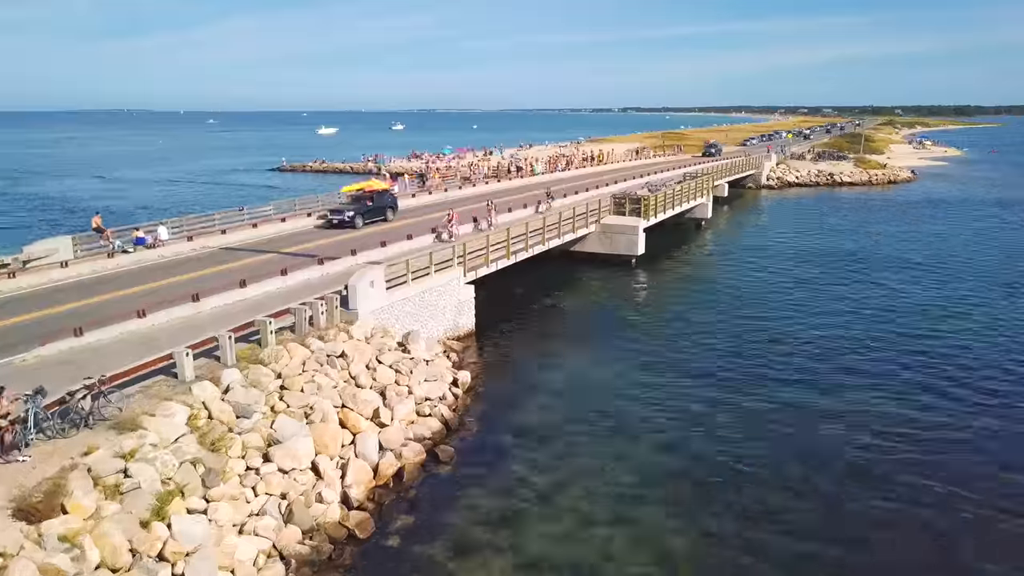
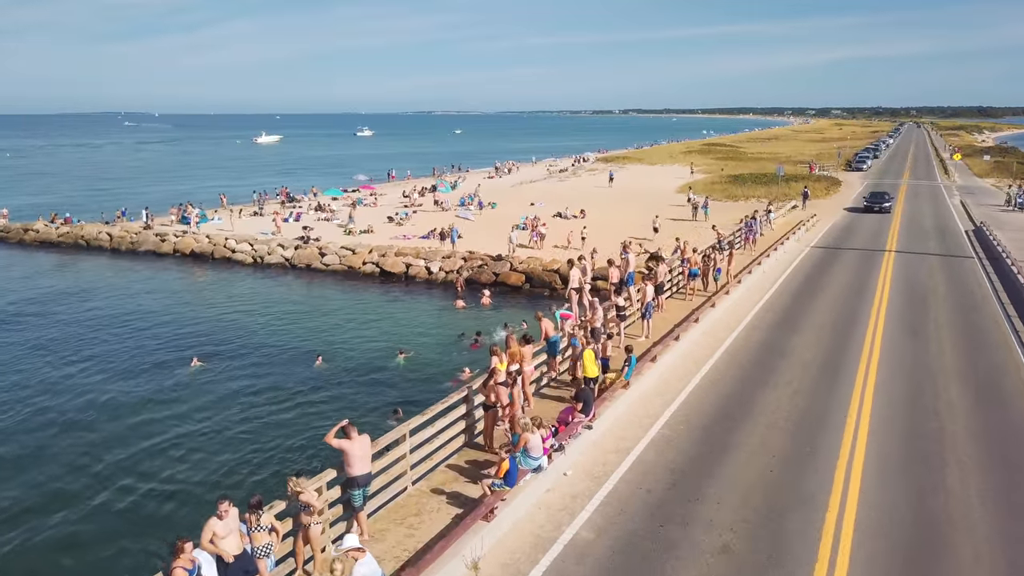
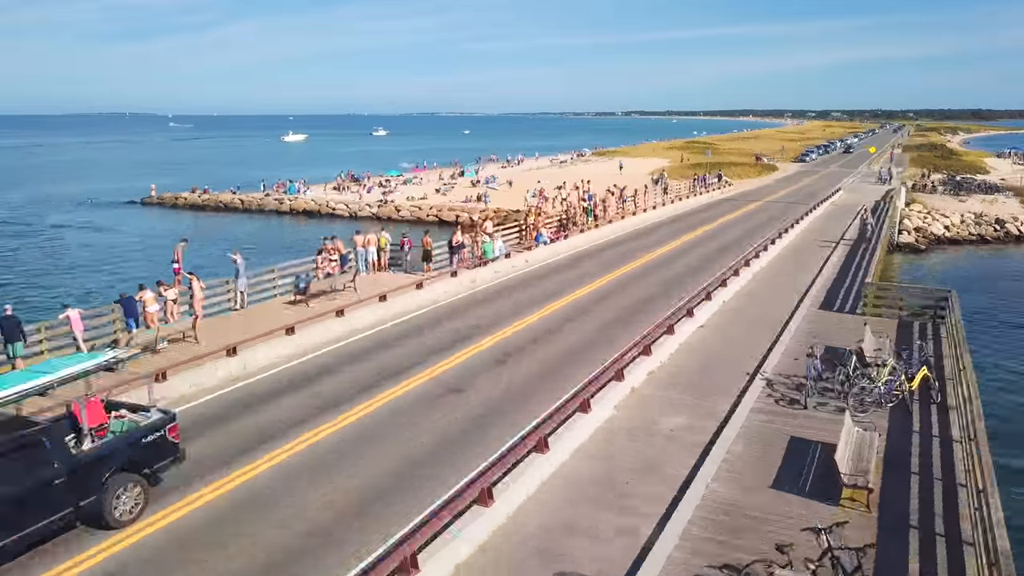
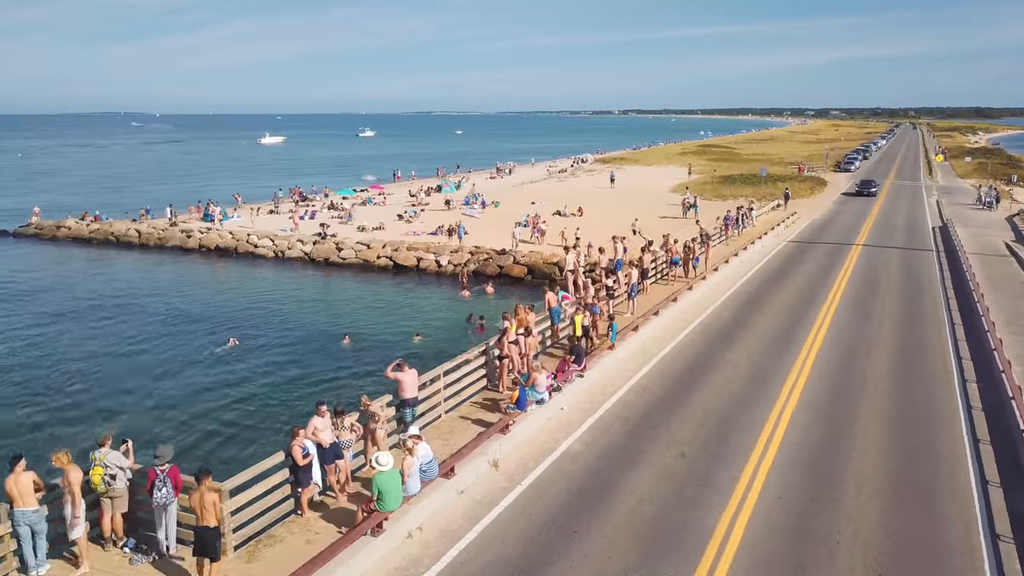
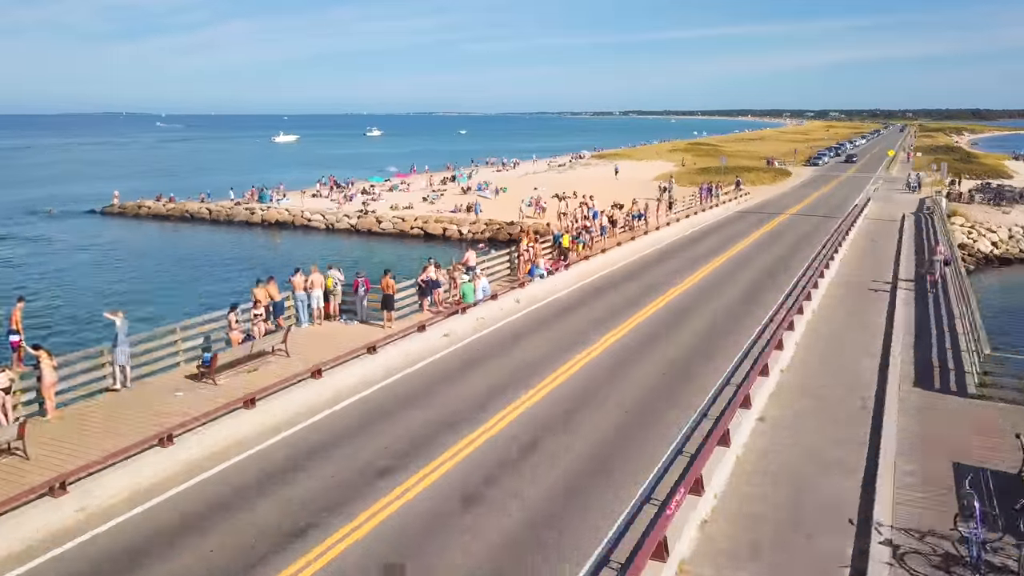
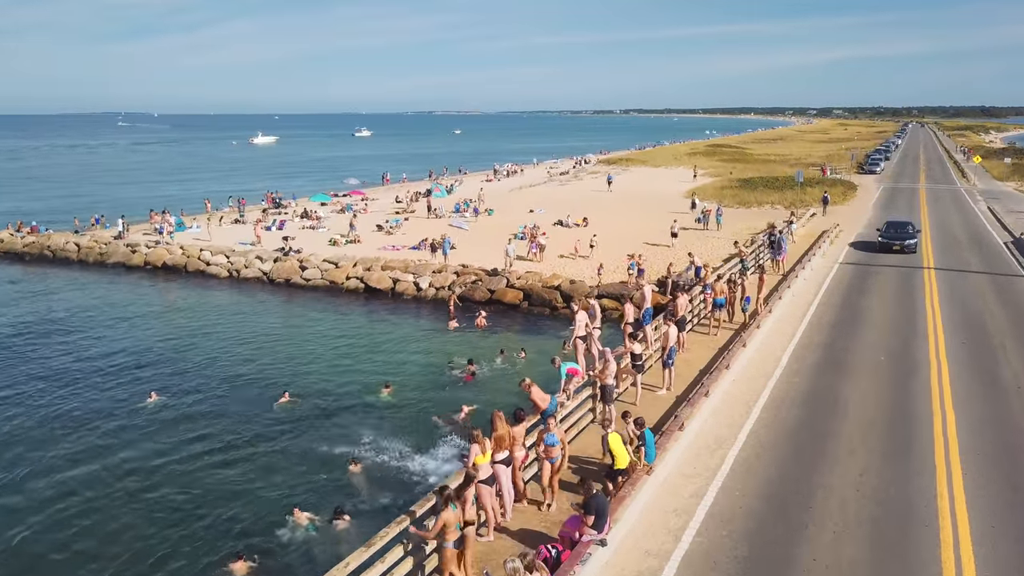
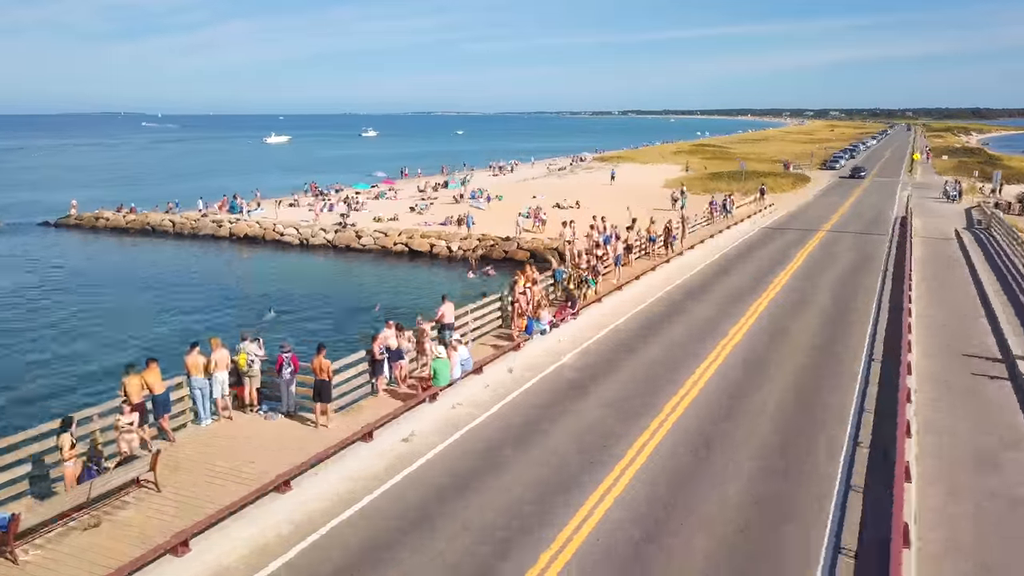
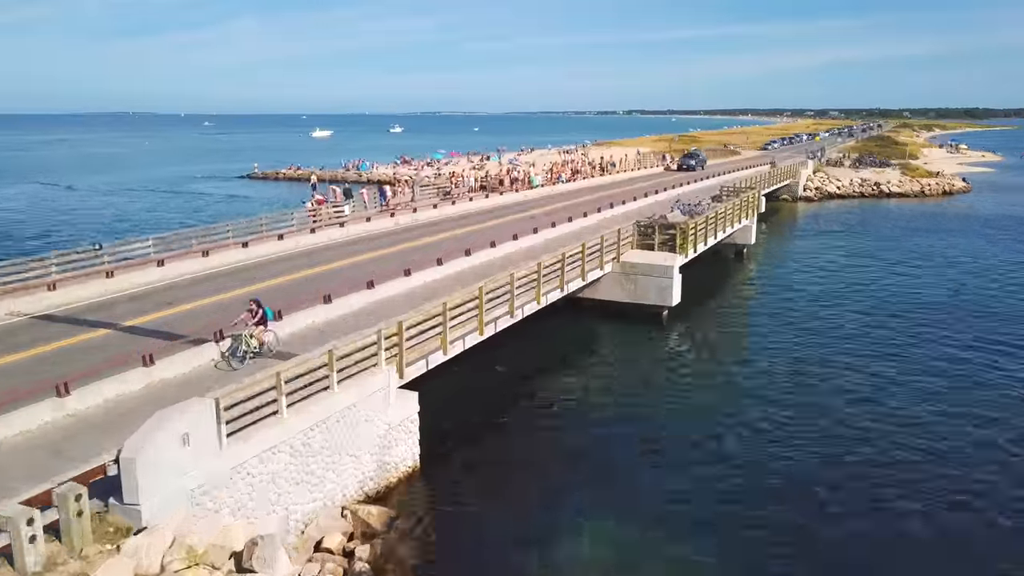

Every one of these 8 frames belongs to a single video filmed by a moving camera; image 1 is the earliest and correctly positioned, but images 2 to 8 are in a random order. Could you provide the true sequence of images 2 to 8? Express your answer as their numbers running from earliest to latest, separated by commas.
8, 3, 5, 7, 4, 2, 6
